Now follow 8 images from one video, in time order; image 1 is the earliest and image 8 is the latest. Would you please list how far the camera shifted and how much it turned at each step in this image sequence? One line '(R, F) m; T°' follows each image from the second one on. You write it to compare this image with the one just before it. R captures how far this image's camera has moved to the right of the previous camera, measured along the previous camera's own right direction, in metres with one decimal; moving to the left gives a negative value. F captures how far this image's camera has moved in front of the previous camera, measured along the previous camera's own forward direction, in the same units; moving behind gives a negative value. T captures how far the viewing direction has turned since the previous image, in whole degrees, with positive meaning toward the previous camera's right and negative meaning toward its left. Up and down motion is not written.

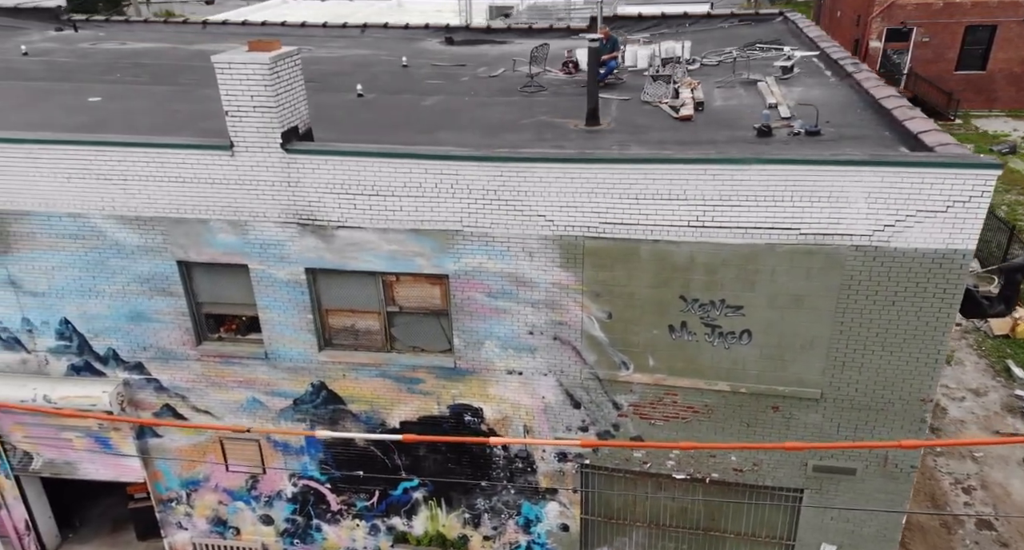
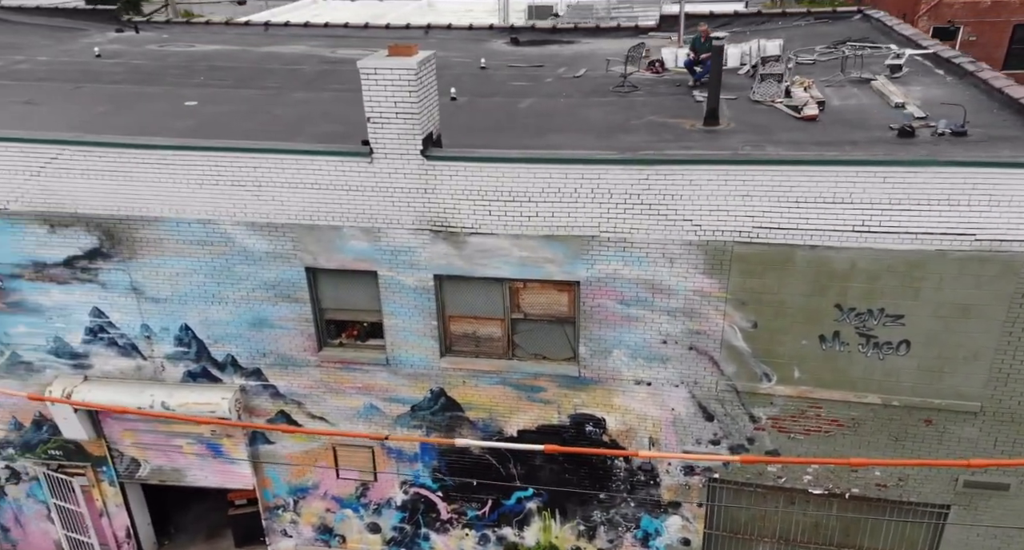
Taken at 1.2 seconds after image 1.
(-1.4, +0.3) m; -2°
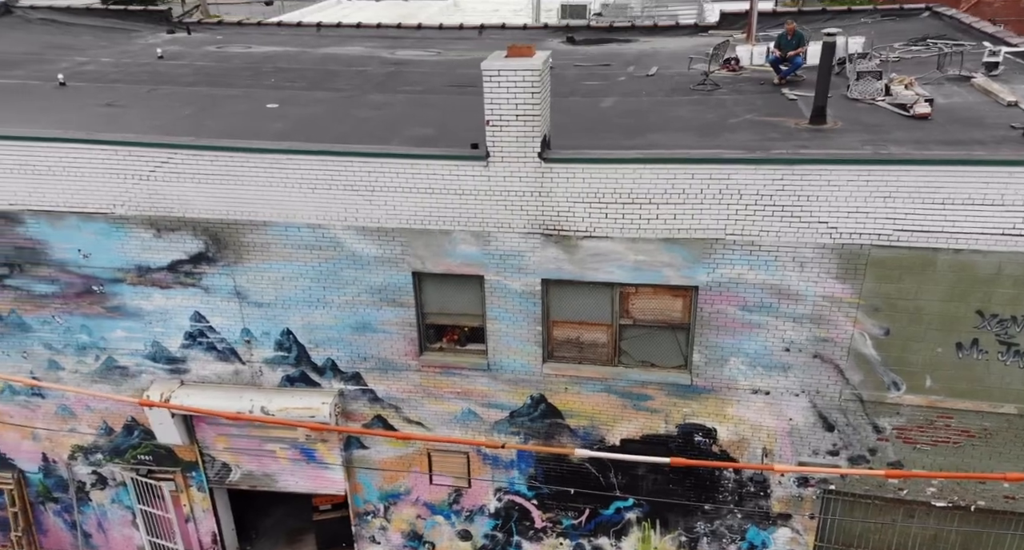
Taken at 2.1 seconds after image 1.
(-1.2, +0.3) m; -2°
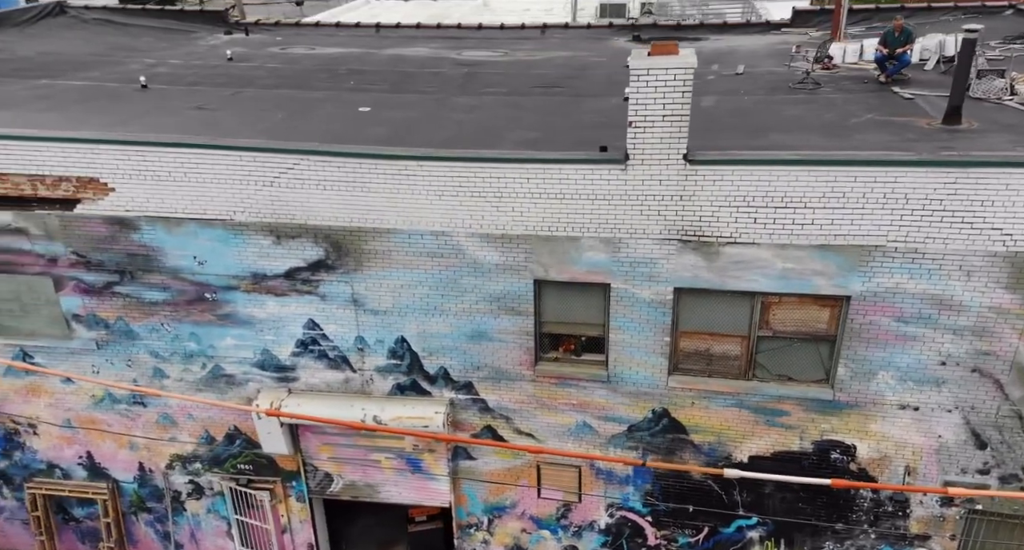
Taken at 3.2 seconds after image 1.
(-1.3, +0.4) m; -2°
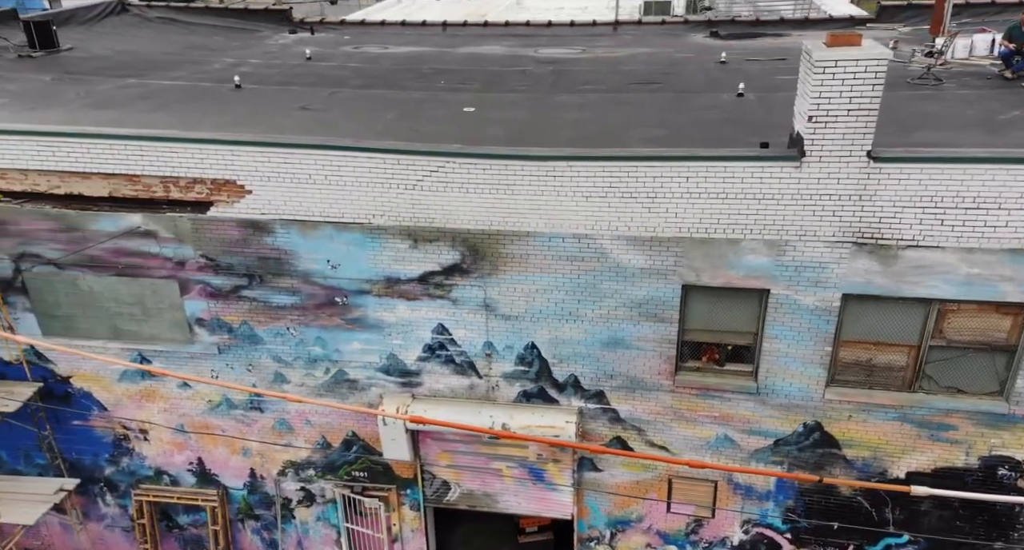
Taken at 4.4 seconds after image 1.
(-1.5, +0.4) m; -2°
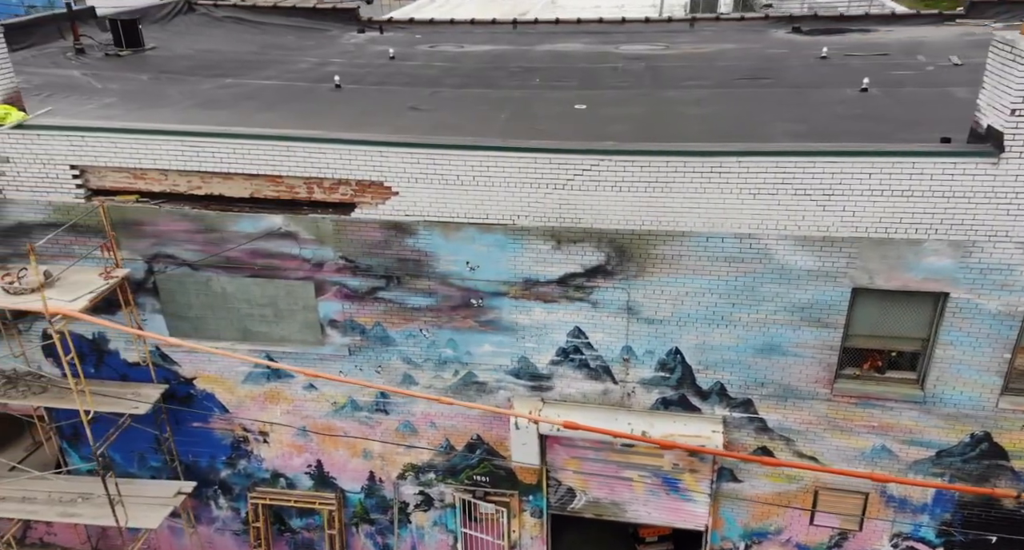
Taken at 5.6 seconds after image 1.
(-1.5, +0.3) m; -2°
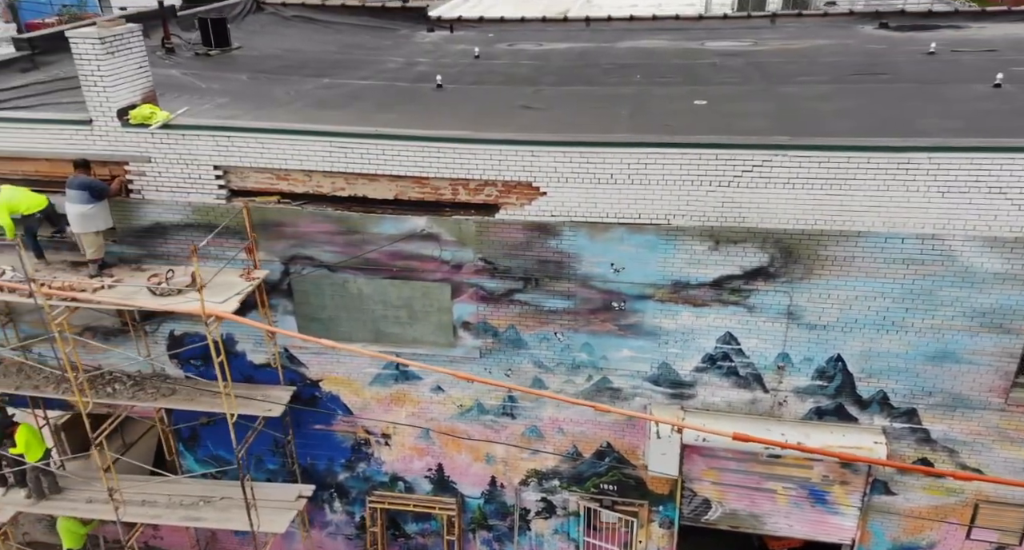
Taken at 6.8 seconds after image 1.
(-1.5, +0.3) m; -2°
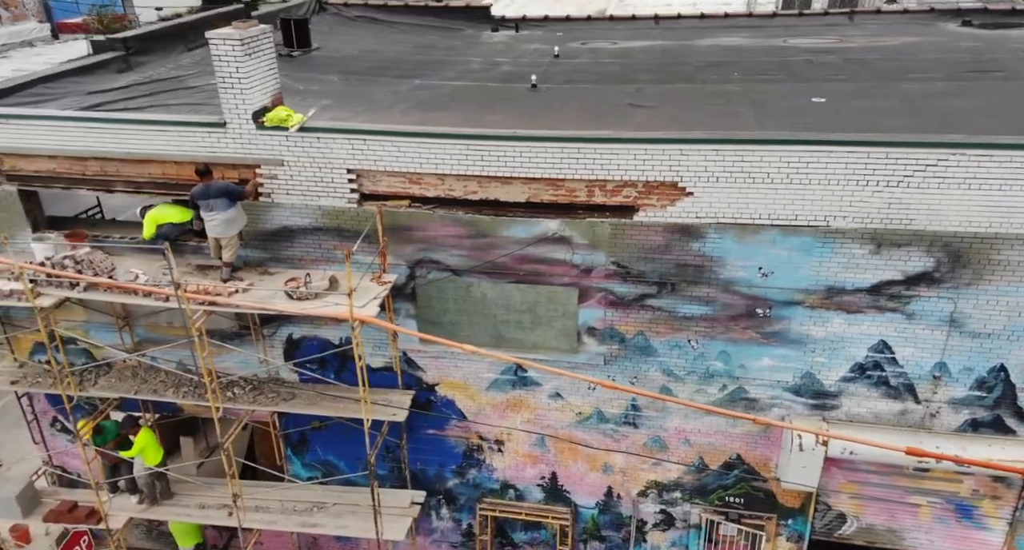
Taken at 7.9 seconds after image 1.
(-1.3, +0.3) m; -2°
